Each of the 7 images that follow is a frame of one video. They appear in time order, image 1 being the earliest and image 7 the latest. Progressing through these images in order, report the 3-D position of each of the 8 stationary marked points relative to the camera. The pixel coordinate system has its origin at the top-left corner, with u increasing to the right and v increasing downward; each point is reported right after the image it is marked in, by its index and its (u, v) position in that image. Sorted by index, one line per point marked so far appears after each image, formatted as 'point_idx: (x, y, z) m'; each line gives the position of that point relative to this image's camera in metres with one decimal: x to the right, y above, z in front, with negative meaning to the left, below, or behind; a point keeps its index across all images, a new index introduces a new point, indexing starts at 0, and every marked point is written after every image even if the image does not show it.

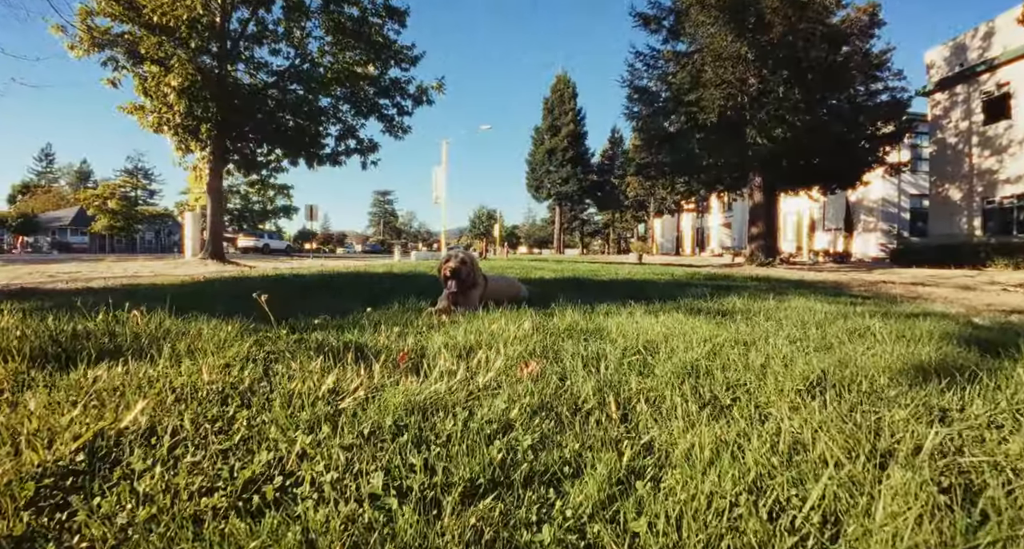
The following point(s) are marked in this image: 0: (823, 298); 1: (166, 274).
0: (+4.1, -0.3, +7.8) m
1: (-9.4, 0.0, +15.9) m
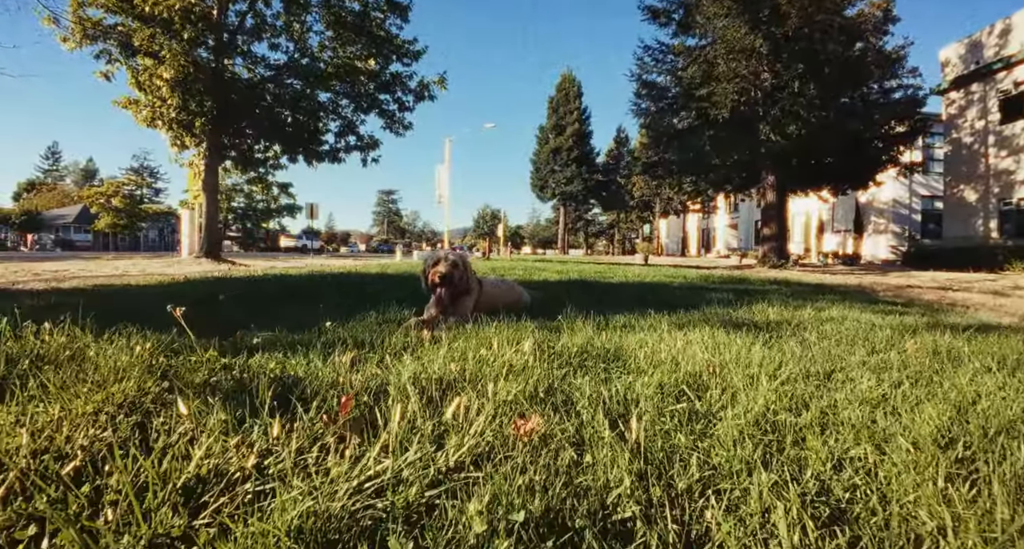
0: (+4.1, -0.4, +6.9) m
1: (-9.3, 0.0, +15.1) m
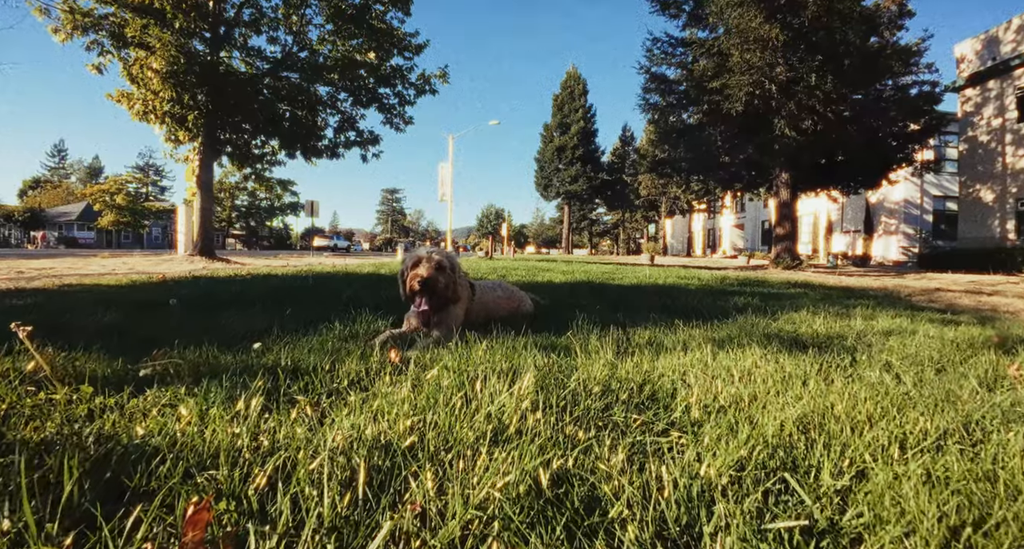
0: (+4.1, -0.4, +6.1) m
1: (-9.3, +0.1, +14.4) m
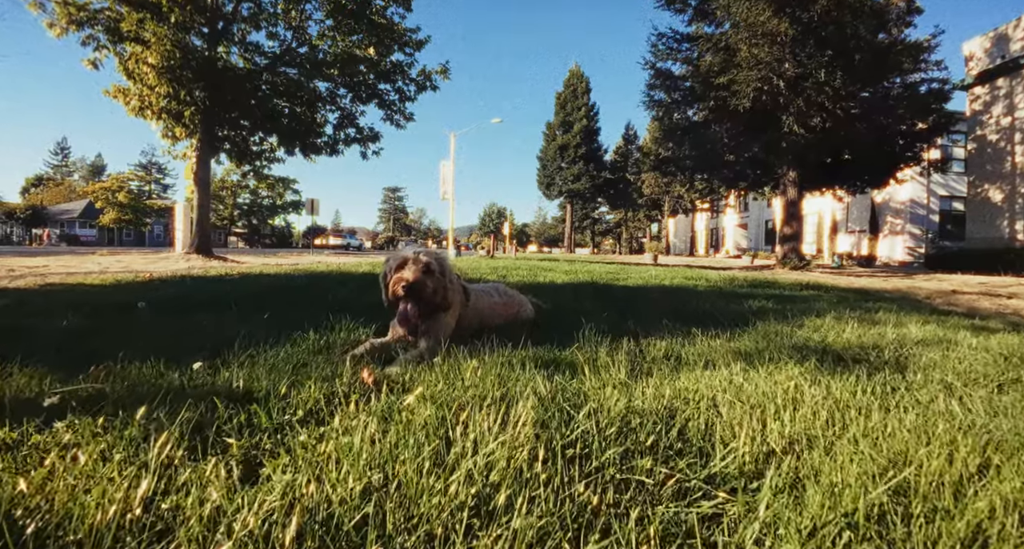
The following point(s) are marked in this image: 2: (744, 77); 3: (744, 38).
0: (+4.1, -0.5, +5.6) m
1: (-9.3, +0.1, +14.0) m
2: (+7.1, +6.0, +18.2) m
3: (+7.1, +7.2, +18.1) m
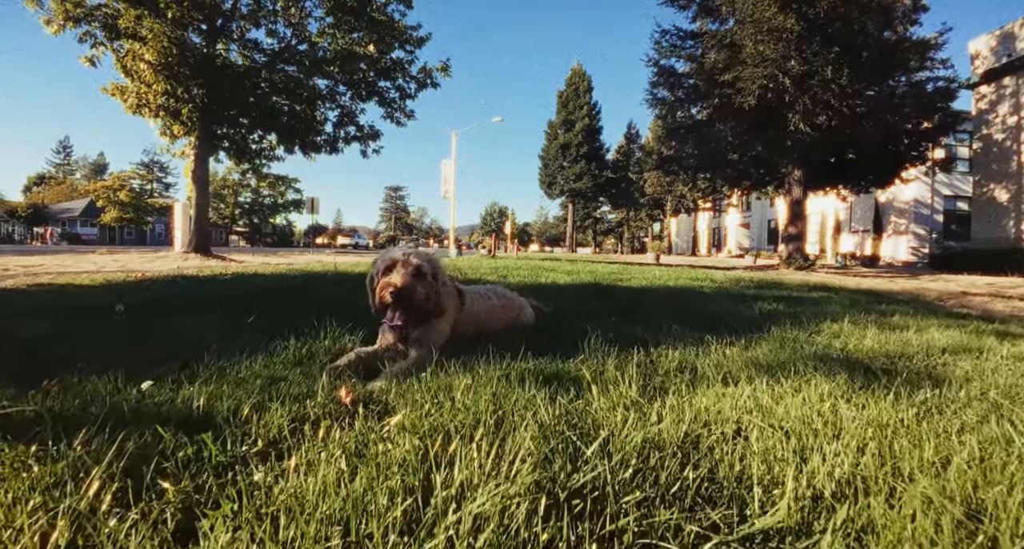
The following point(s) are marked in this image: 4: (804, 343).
0: (+4.1, -0.5, +5.4) m
1: (-9.2, +0.1, +13.7) m
2: (+7.1, +6.0, +17.9) m
3: (+7.1, +7.2, +17.9) m
4: (+1.8, -0.4, +3.6) m
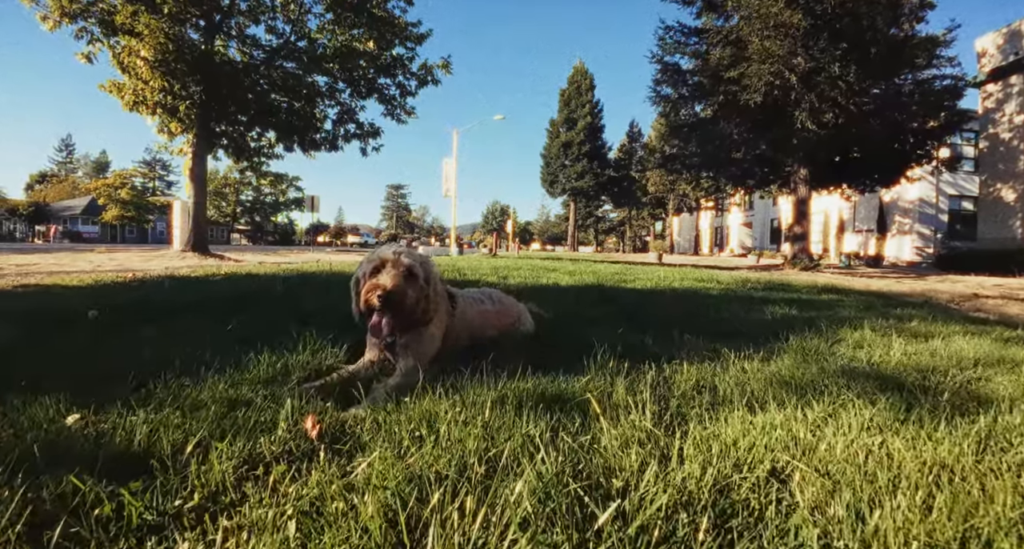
0: (+4.1, -0.5, +5.1) m
1: (-9.2, +0.1, +13.5) m
2: (+7.1, +6.0, +17.6) m
3: (+7.1, +7.2, +17.5) m
4: (+1.8, -0.5, +3.3) m
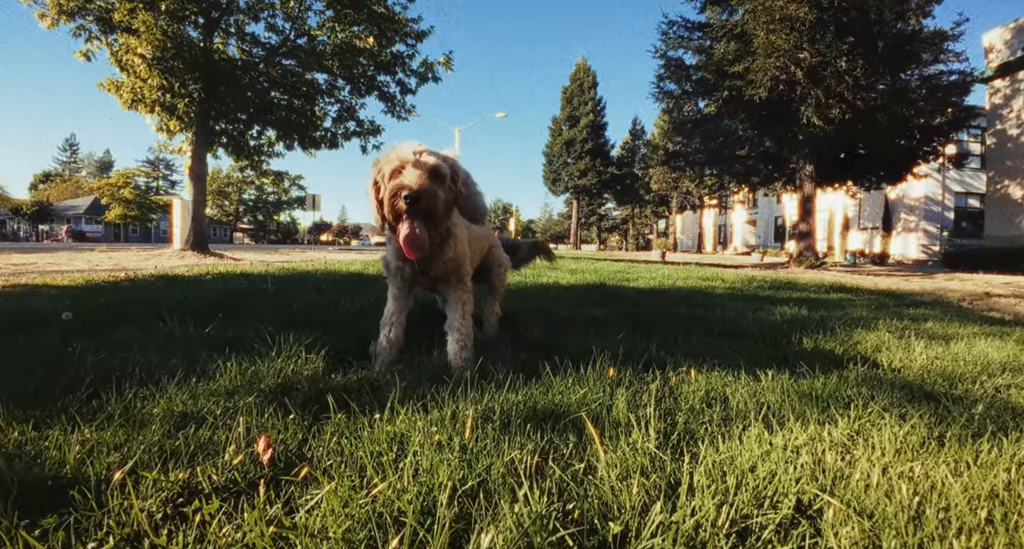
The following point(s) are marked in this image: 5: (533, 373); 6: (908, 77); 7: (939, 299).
0: (+4.1, -0.5, +4.8) m
1: (-9.2, +0.1, +13.3) m
2: (+7.2, +6.0, +17.3) m
3: (+7.2, +7.2, +17.2) m
4: (+1.7, -0.4, +3.1) m
5: (+0.1, -0.4, +2.5) m
6: (+12.9, +6.4, +19.2) m
7: (+7.2, -0.4, +10.0) m
